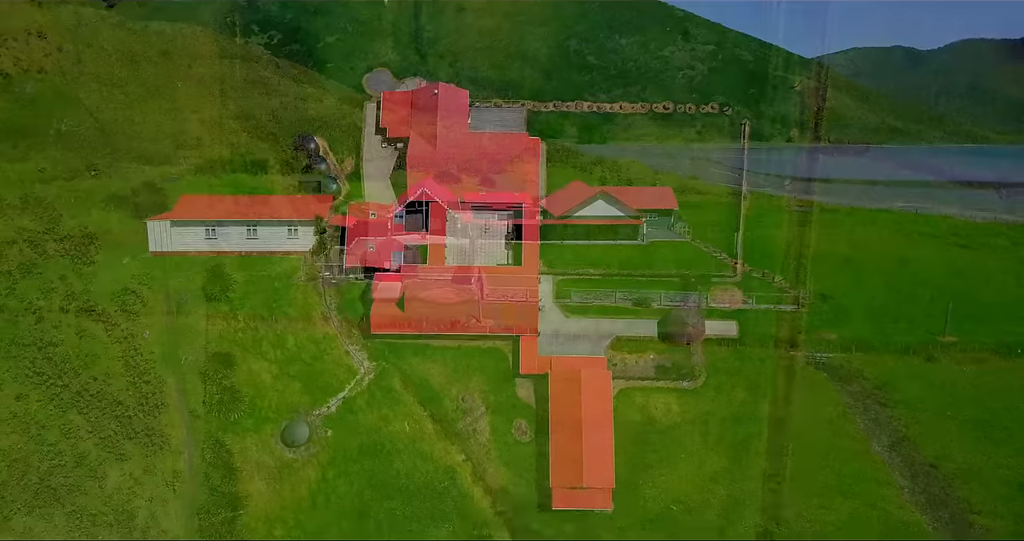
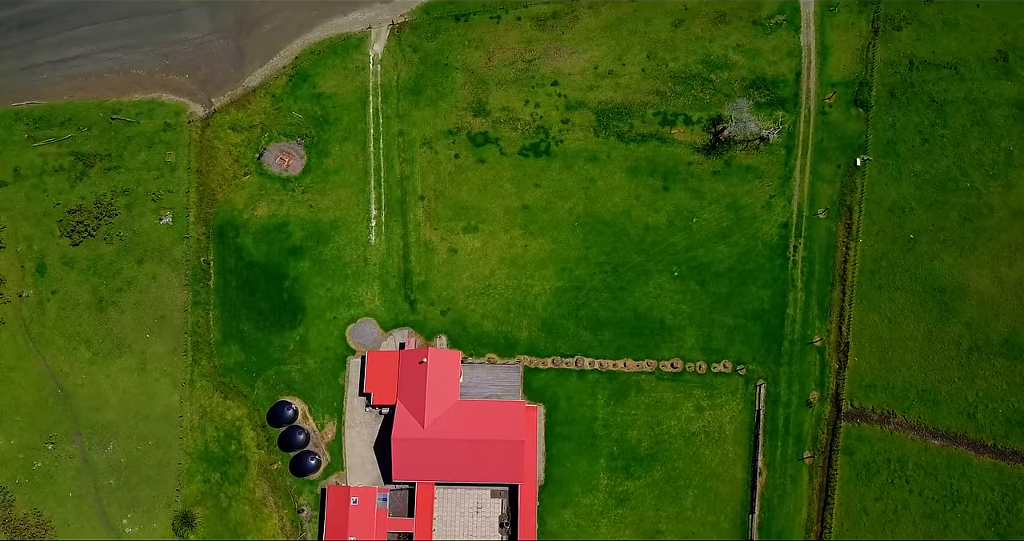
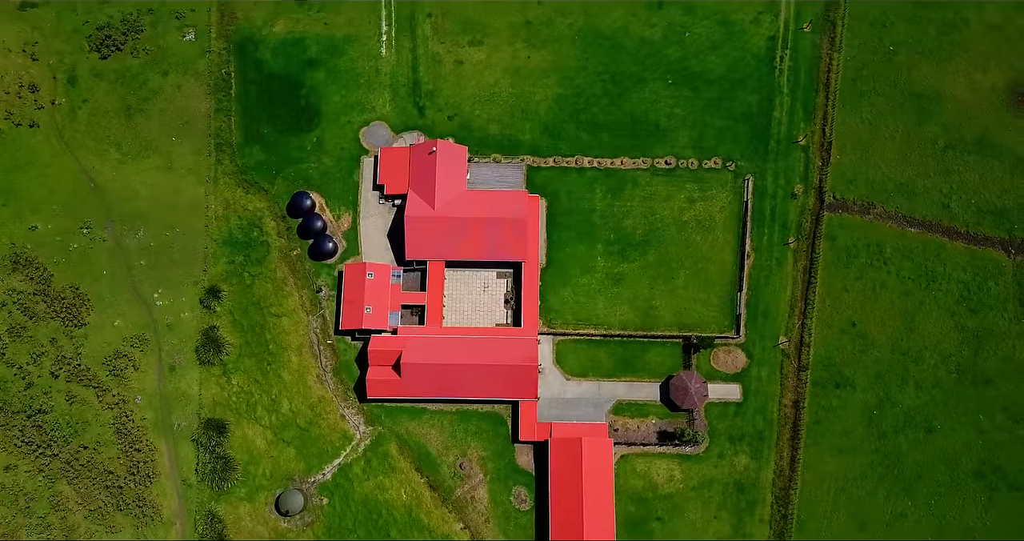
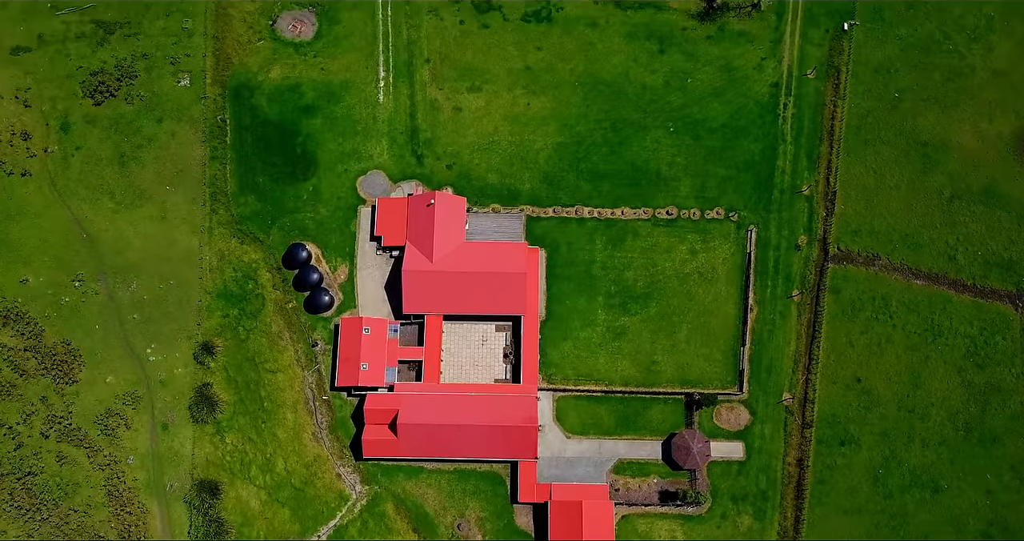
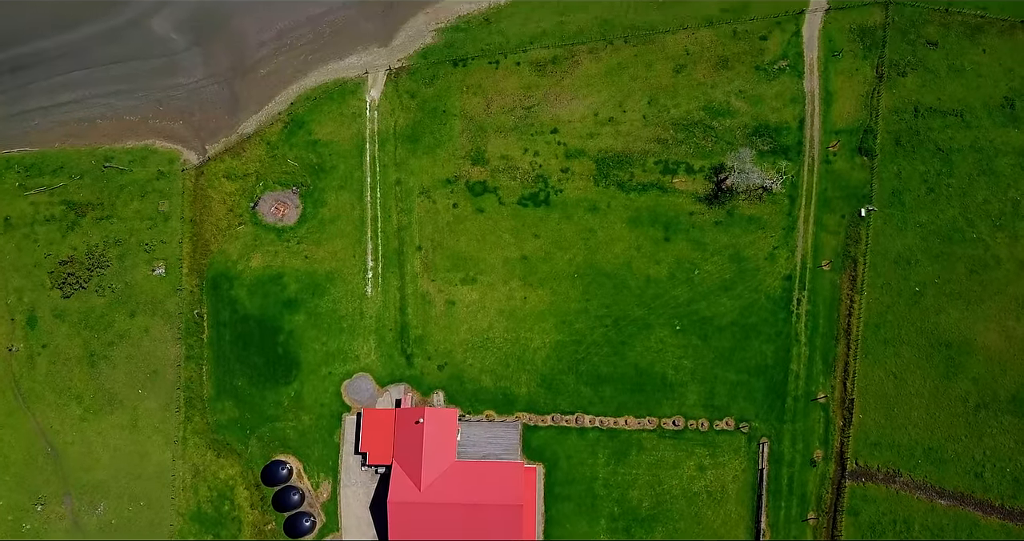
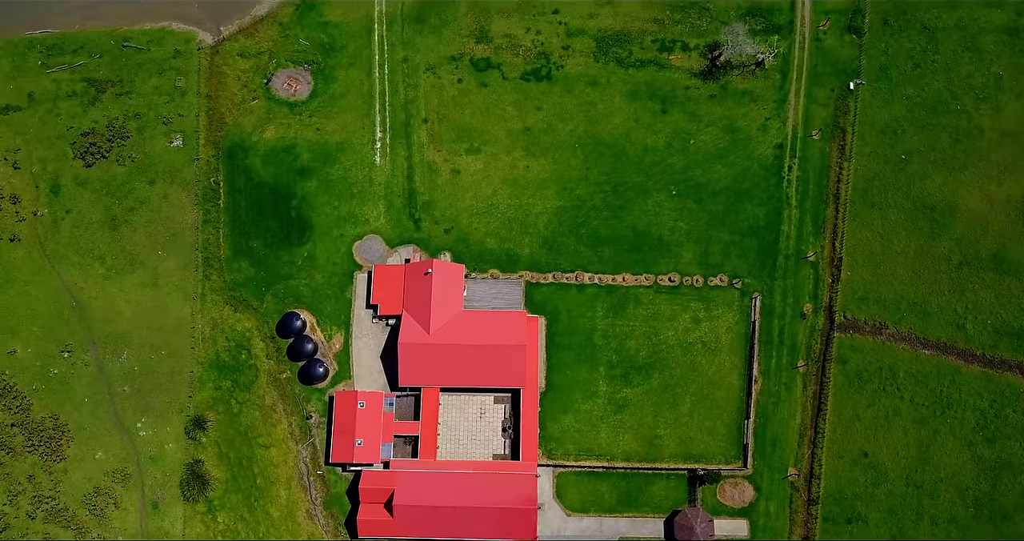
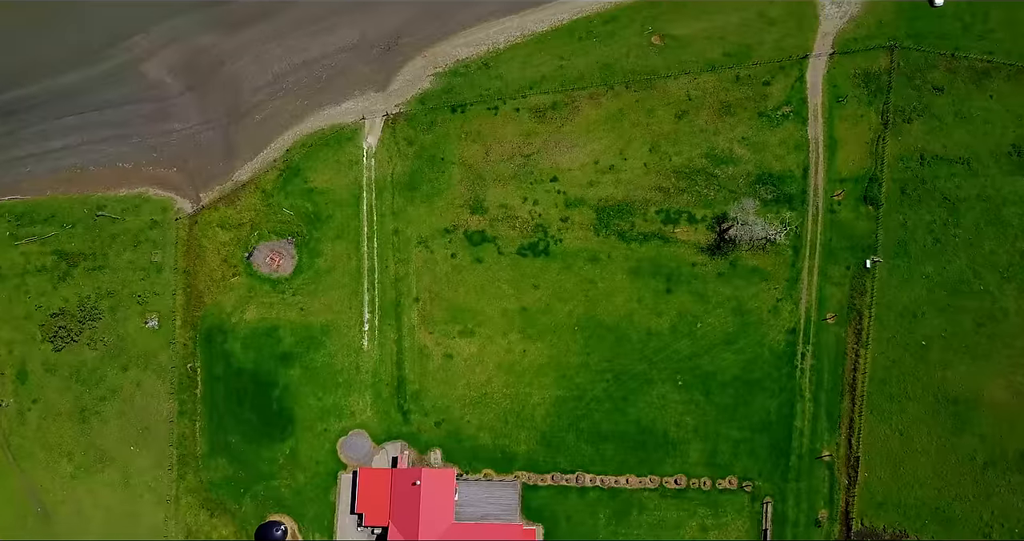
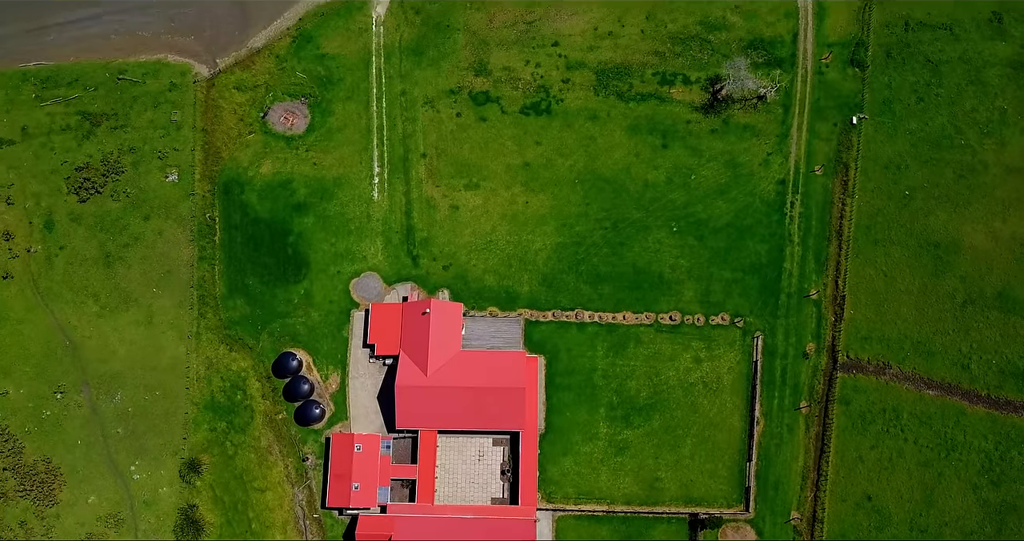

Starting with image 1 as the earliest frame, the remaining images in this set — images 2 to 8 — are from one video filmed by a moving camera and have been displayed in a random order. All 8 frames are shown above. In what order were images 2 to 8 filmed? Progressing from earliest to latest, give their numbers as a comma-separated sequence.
3, 4, 6, 8, 2, 5, 7
